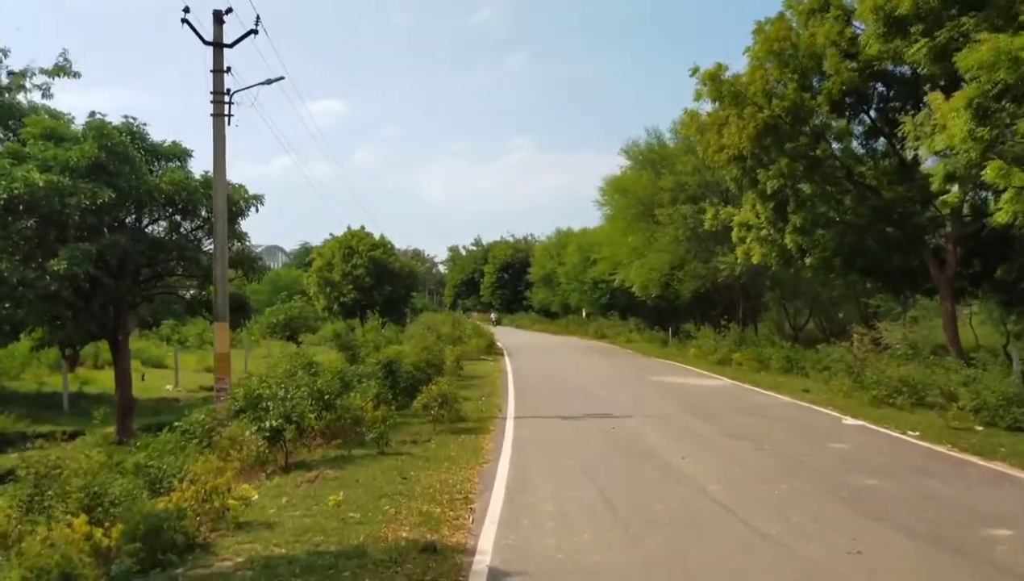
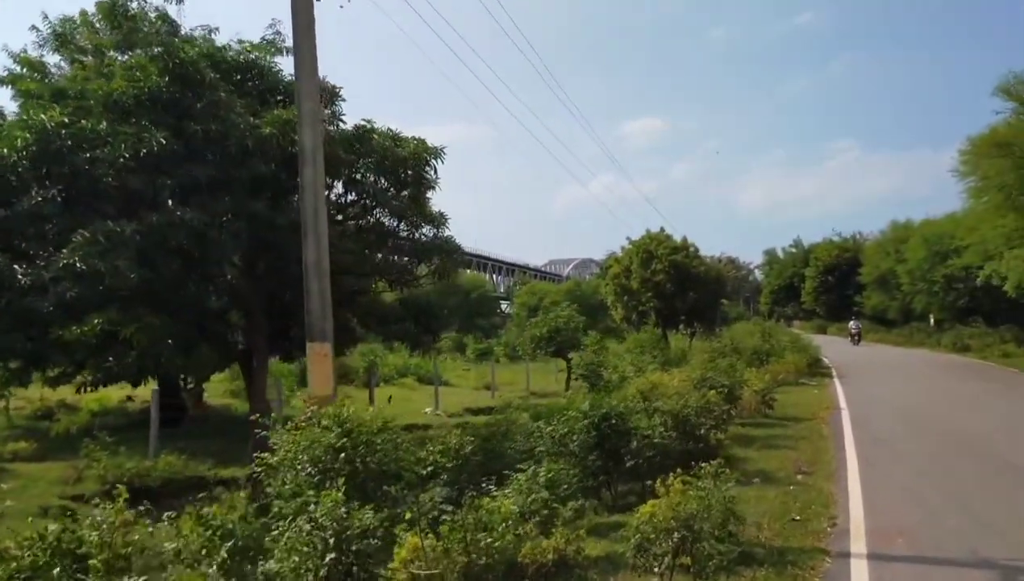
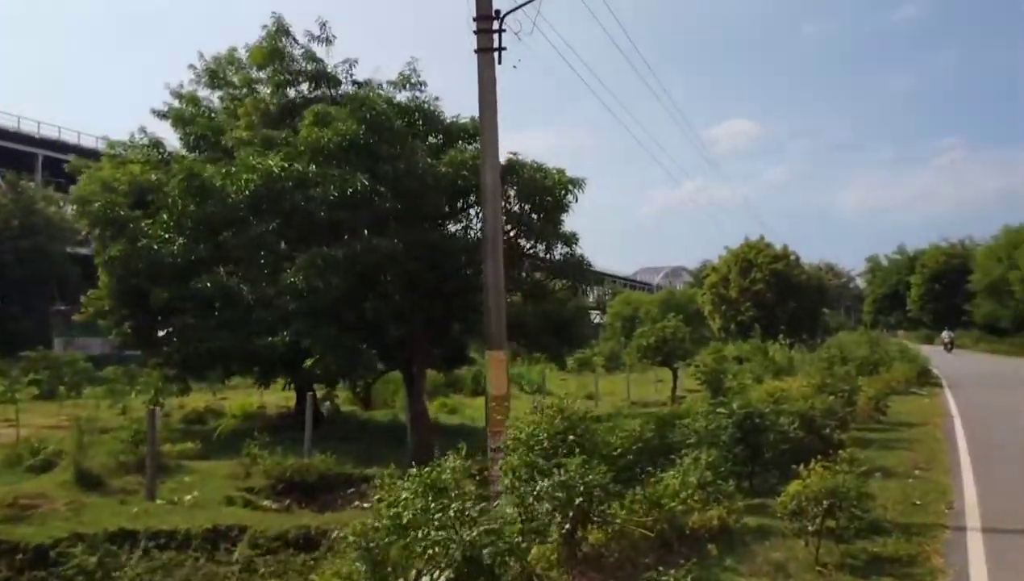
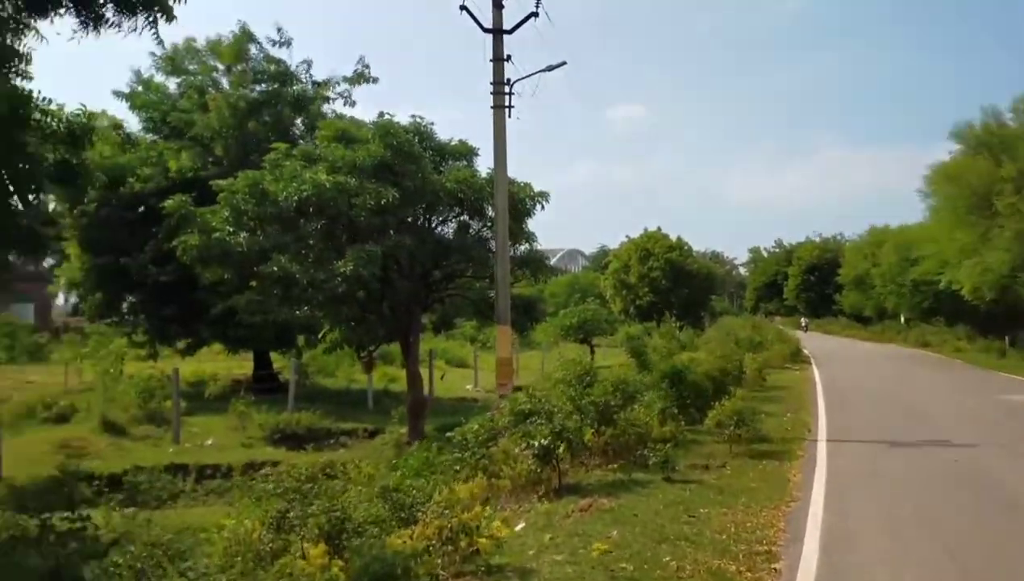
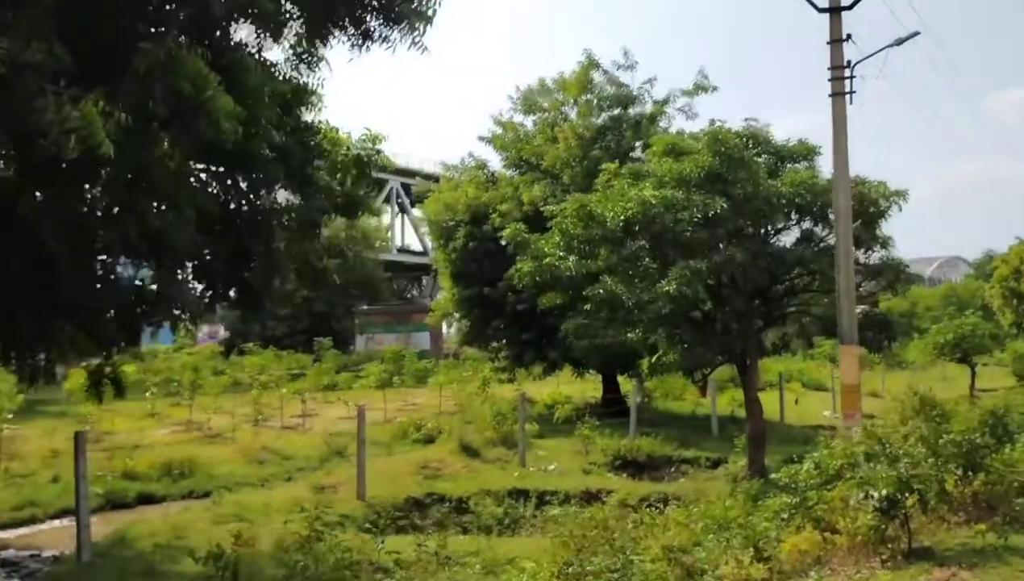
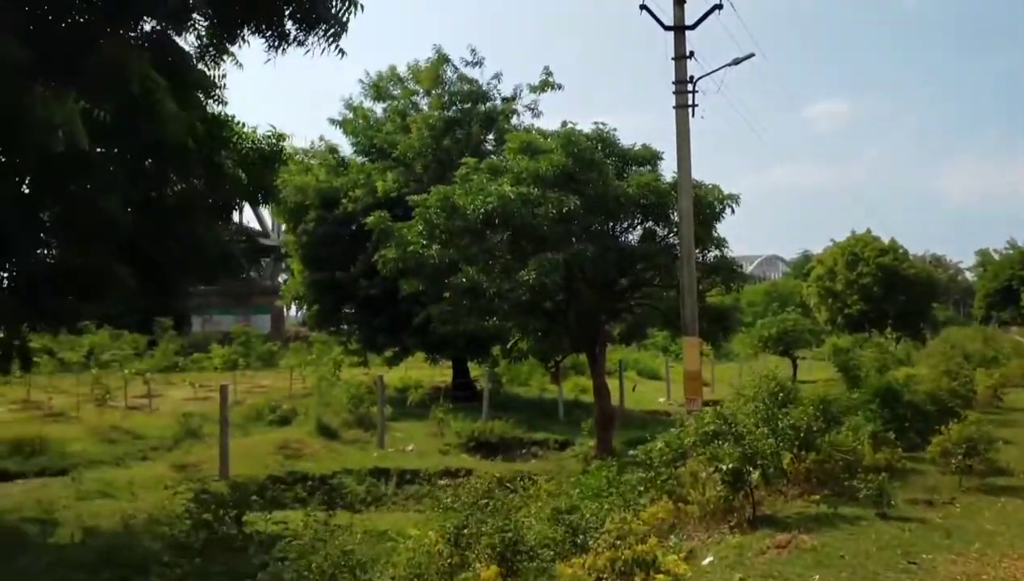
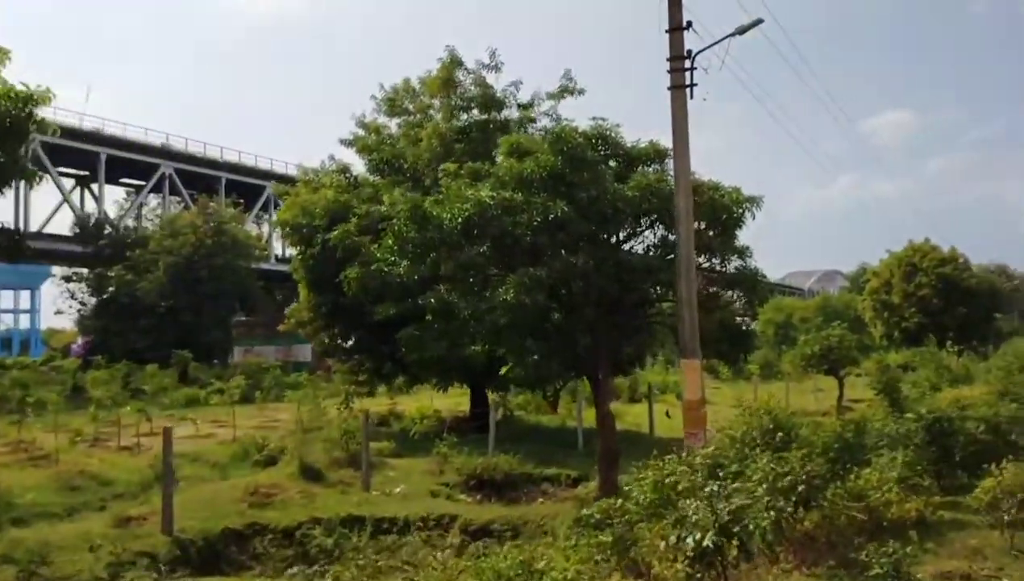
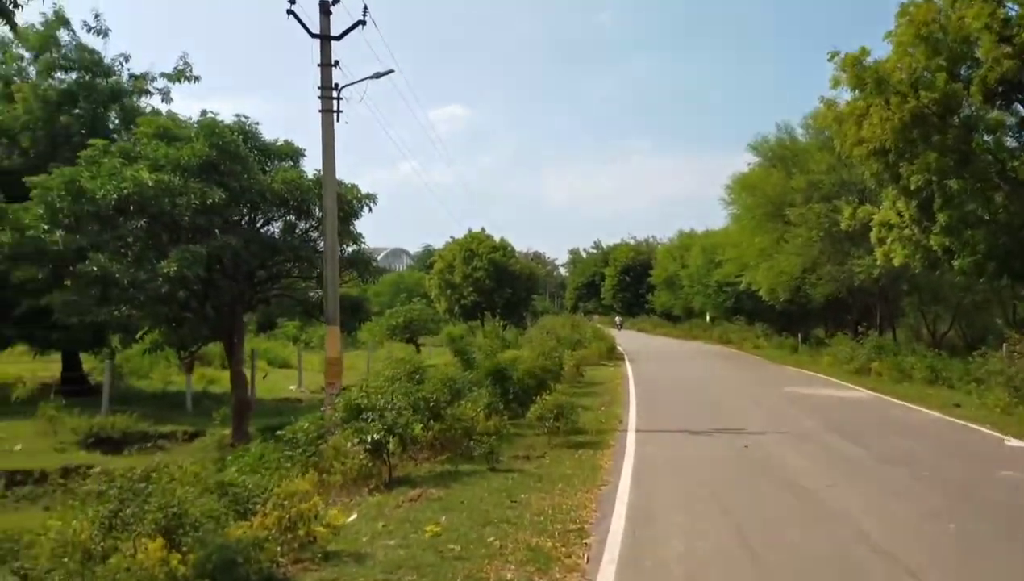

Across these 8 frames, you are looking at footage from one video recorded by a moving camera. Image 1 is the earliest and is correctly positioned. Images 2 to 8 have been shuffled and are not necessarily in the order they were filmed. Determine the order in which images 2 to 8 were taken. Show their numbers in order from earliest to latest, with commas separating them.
8, 4, 6, 5, 7, 3, 2
